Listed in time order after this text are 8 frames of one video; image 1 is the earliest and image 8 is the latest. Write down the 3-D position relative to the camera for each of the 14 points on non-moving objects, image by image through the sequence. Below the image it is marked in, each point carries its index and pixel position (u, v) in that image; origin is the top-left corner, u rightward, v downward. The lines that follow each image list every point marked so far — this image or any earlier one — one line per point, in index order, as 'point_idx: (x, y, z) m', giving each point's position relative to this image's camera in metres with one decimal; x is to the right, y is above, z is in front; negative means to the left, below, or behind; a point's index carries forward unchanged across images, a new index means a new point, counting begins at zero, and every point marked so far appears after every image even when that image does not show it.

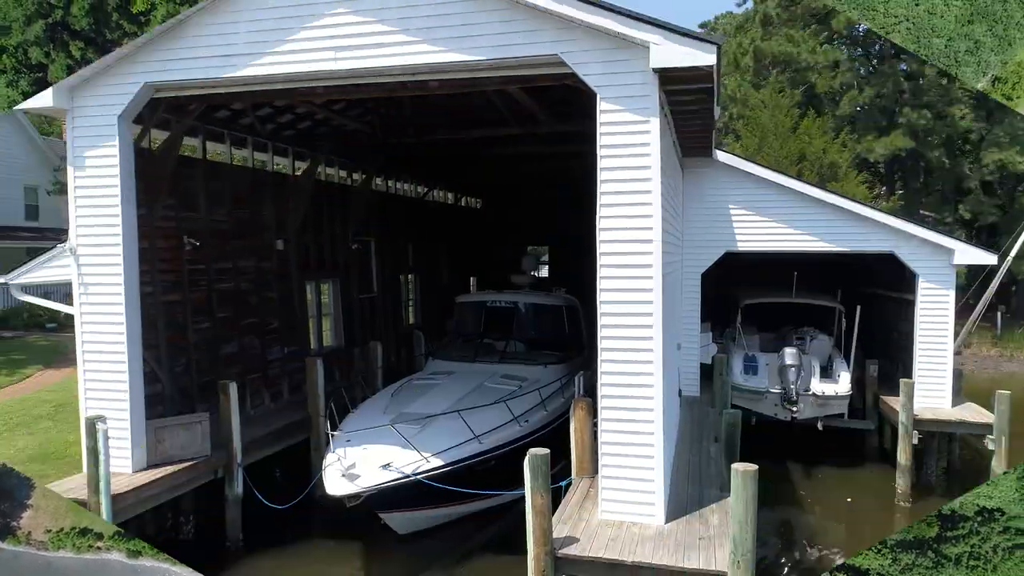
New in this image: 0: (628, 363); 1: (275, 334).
0: (+1.1, -0.7, +6.8) m
1: (-3.8, -0.7, +11.6) m
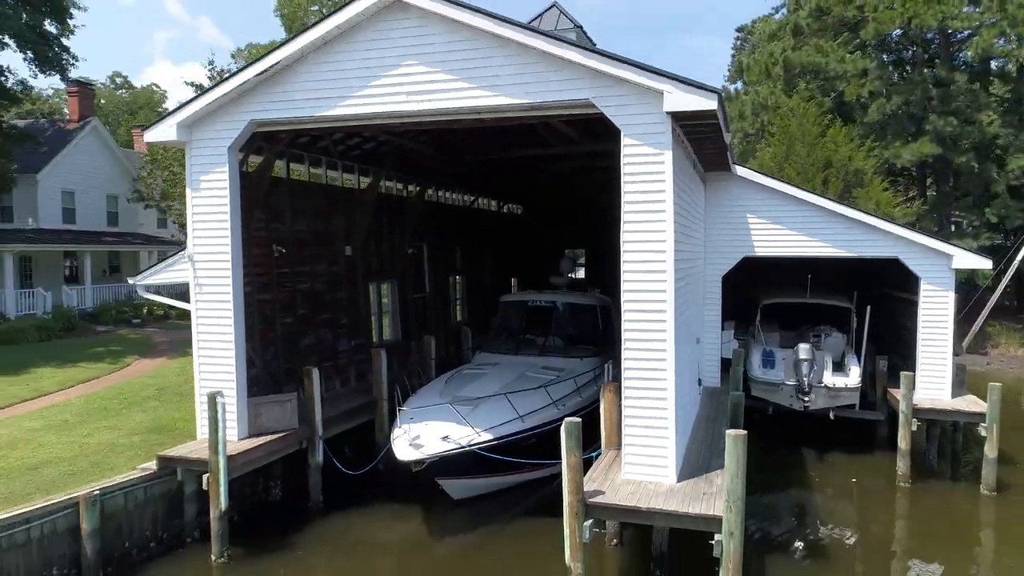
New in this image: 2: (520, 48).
0: (+1.6, -0.7, +8.2) m
1: (-3.1, -0.7, +13.3) m
2: (+0.1, +2.7, +8.3) m
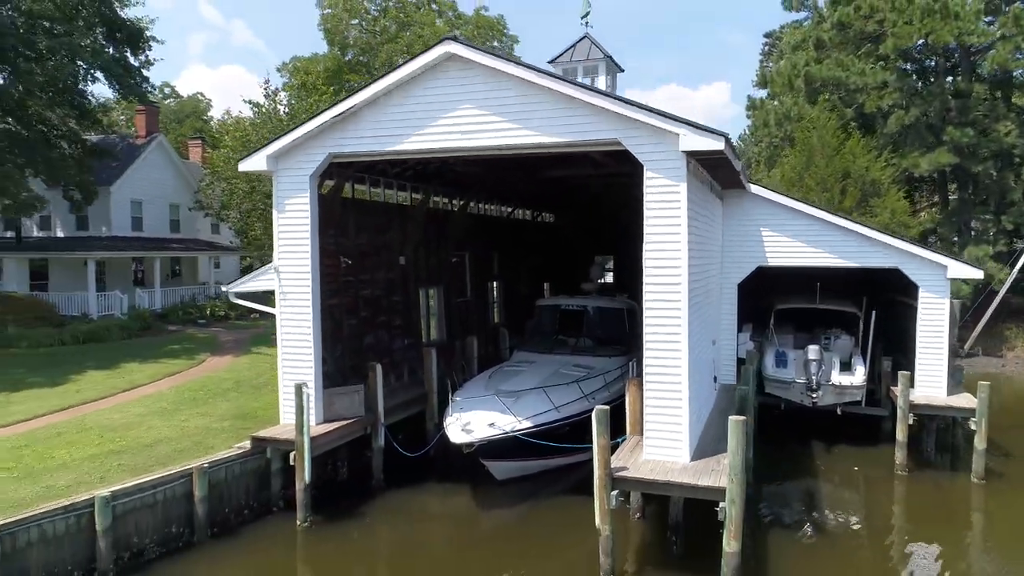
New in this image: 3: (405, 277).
0: (+2.1, -0.9, +9.7) m
1: (-2.4, -0.8, +15.0) m
2: (+0.6, +2.6, +9.9) m
3: (-2.3, +0.3, +15.2) m
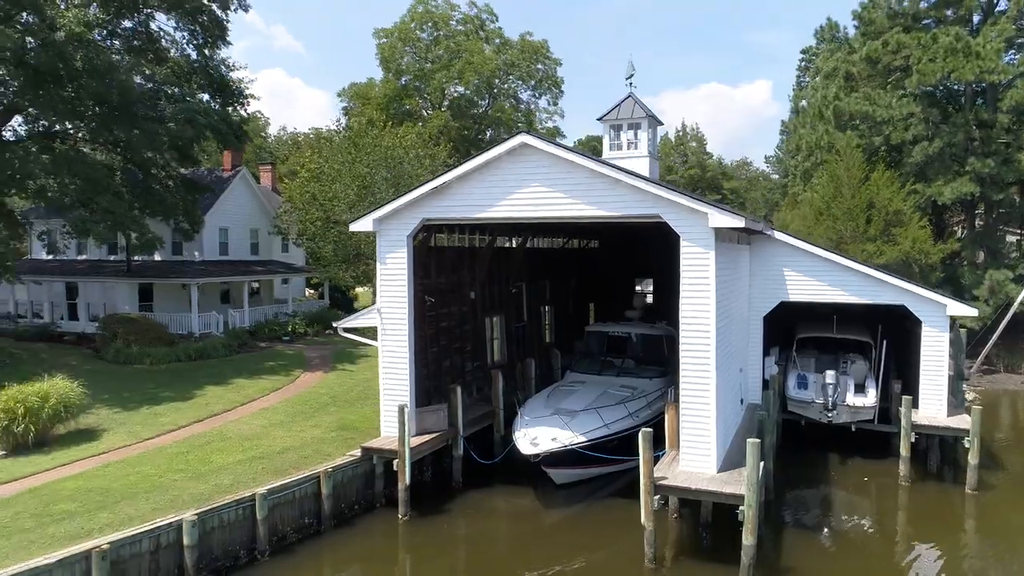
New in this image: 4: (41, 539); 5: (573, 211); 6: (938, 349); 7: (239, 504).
0: (+3.1, -1.6, +12.1) m
1: (-1.1, -1.6, +17.6) m
2: (+1.7, +1.9, +12.3) m
3: (-0.9, -0.5, +17.8) m
4: (-6.5, -3.5, +10.0) m
5: (+1.1, +1.4, +12.6) m
6: (+9.4, -1.4, +15.9) m
7: (-4.4, -3.5, +11.6) m
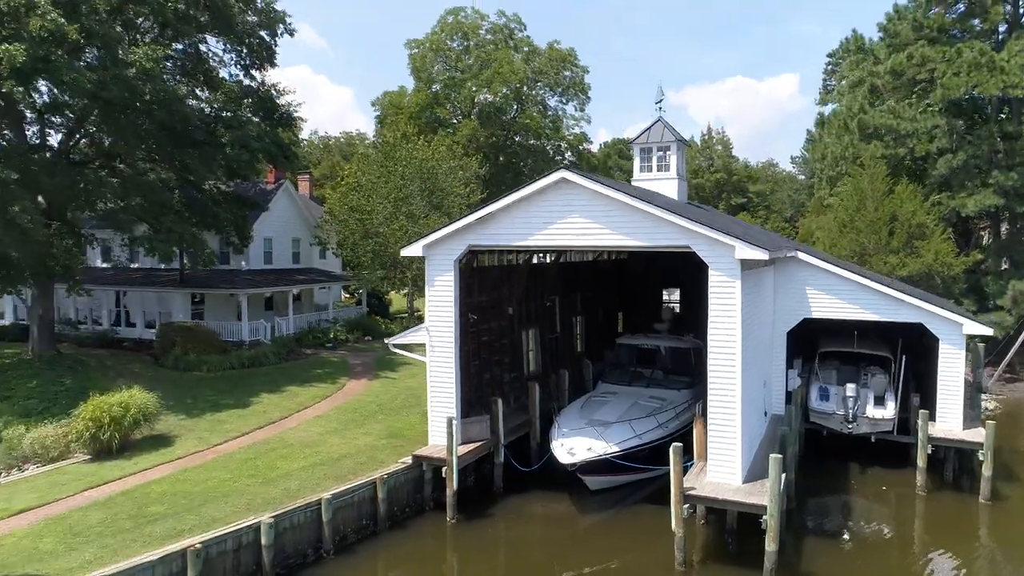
0: (+3.9, -2.1, +13.2) m
1: (-0.1, -2.0, +18.8) m
2: (+2.5, +1.4, +13.4) m
3: (0.0, -0.9, +19.0) m
4: (-5.9, -4.0, +11.4) m
5: (+1.9, +0.9, +13.7) m
6: (+10.3, -1.8, +16.7) m
7: (-3.7, -3.9, +12.9) m
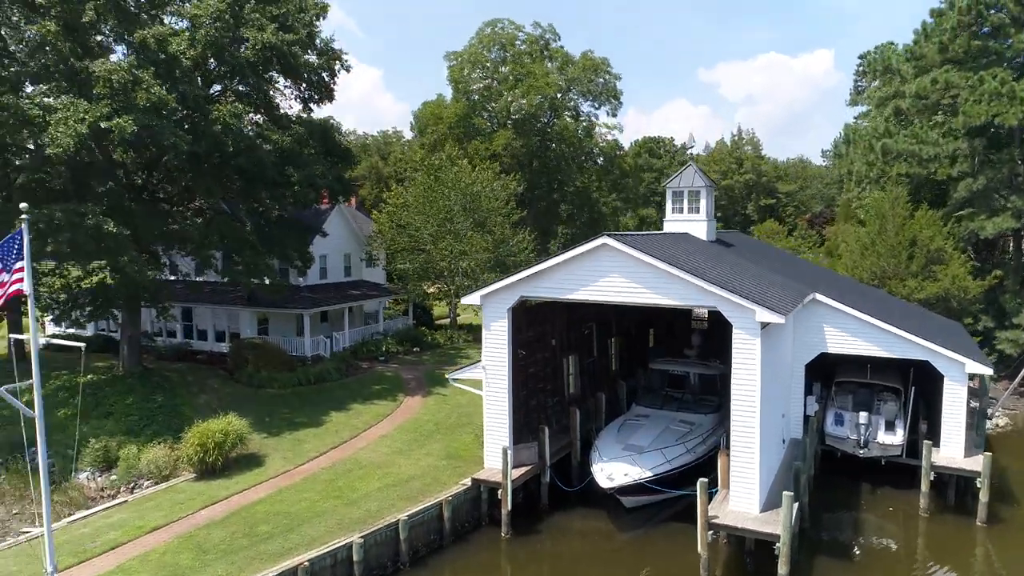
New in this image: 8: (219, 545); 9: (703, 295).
0: (+4.9, -3.3, +15.2) m
1: (+1.1, -3.0, +20.9) m
2: (+3.5, +0.2, +15.4) m
3: (+1.3, -1.9, +21.1) m
4: (-4.9, -5.1, +13.8) m
5: (+2.9, -0.2, +15.7) m
6: (+11.5, -2.9, +18.5) m
7: (-2.6, -5.1, +15.3) m
8: (-5.7, -5.0, +14.1) m
9: (+4.1, -0.1, +15.2) m
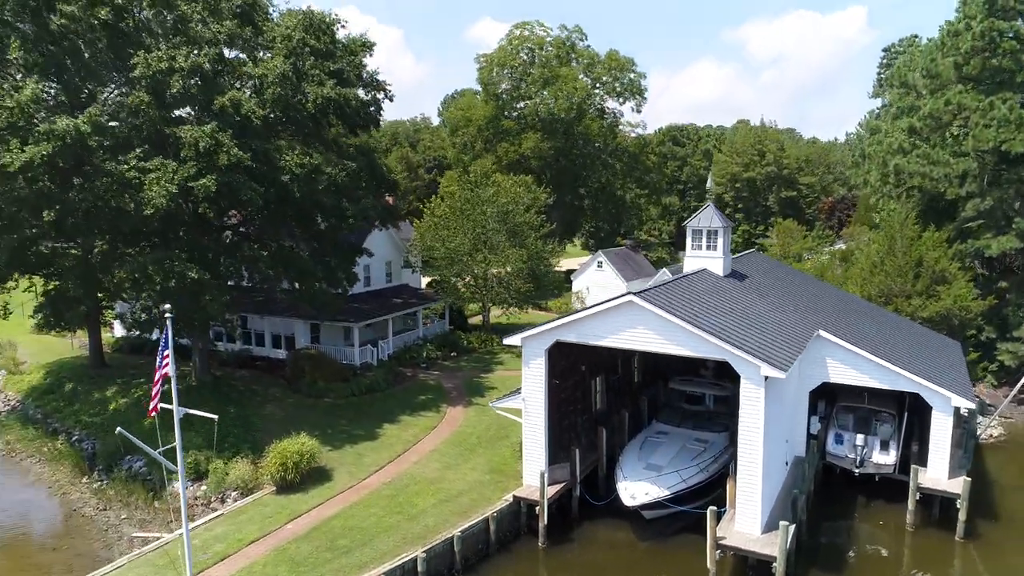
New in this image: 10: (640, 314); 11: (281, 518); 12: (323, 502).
0: (+5.9, -4.6, +17.7) m
1: (+2.2, -4.0, +23.6) m
2: (+4.5, -1.1, +17.8) m
3: (+2.4, -2.9, +23.7) m
4: (-4.0, -6.5, +16.8) m
5: (+3.9, -1.6, +18.2) m
6: (+12.5, -4.1, +20.8) m
7: (-1.7, -6.4, +18.1) m
8: (-4.8, -6.4, +17.0) m
9: (+5.0, -1.5, +17.6) m
10: (+3.3, -0.7, +18.4) m
11: (-6.1, -6.1, +19.0) m
12: (-5.2, -5.9, +20.0) m
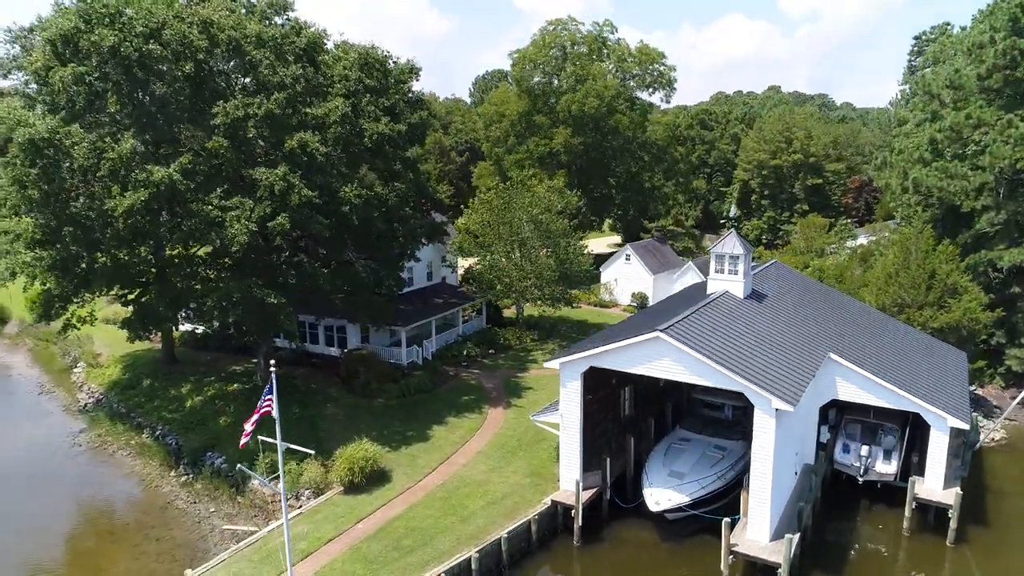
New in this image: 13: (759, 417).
0: (+7.0, -5.7, +20.3) m
1: (+3.6, -4.8, +26.2) m
2: (+5.6, -2.2, +20.2) m
3: (+3.8, -3.7, +26.3) m
4: (-2.9, -7.6, +19.7) m
5: (+5.1, -2.6, +20.6) m
6: (+13.8, -5.1, +23.1) m
7: (-0.5, -7.4, +21.0) m
8: (-3.7, -7.5, +20.0) m
9: (+6.2, -2.6, +20.0) m
10: (+4.5, -1.8, +20.8) m
11: (-4.9, -7.1, +22.0) m
12: (-4.0, -6.9, +22.9) m
13: (+6.8, -3.6, +19.9) m
